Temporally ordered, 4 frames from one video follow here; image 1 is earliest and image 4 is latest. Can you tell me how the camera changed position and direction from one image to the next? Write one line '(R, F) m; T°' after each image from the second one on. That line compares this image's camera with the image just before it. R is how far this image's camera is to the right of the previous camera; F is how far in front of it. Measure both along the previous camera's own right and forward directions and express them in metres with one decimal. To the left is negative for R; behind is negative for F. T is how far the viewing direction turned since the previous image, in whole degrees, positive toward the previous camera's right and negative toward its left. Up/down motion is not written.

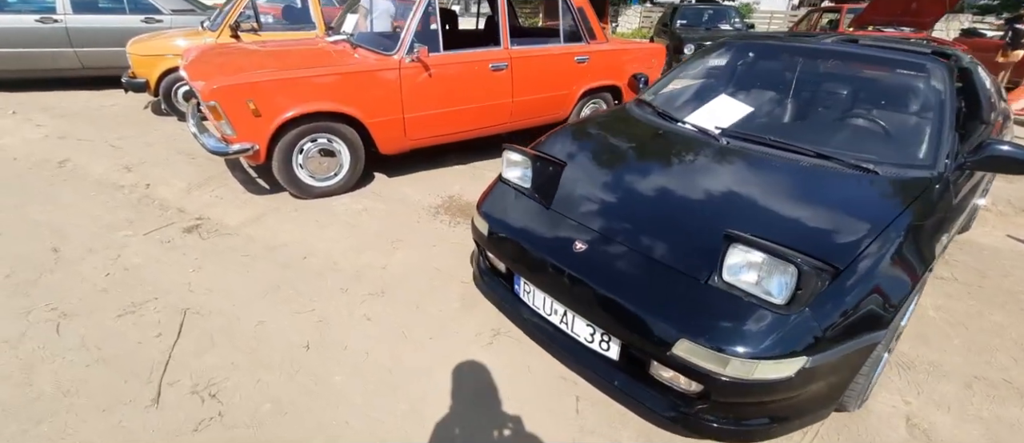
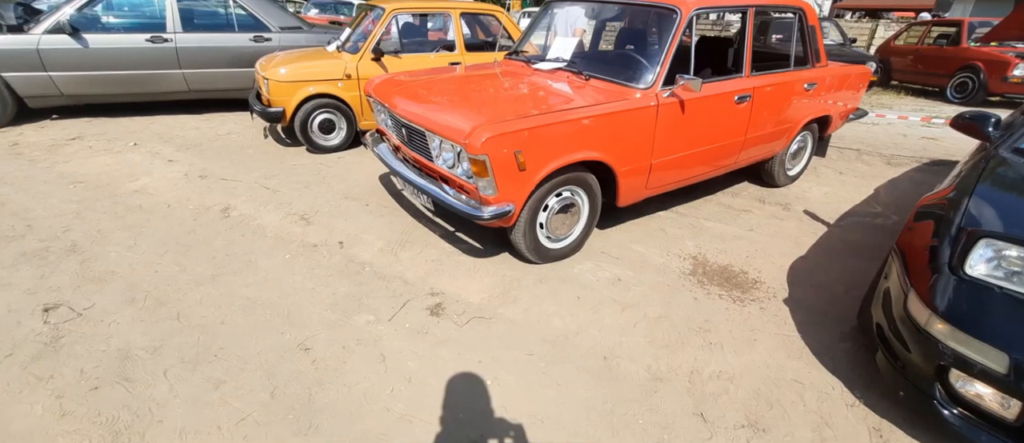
(-1.7, +0.7) m; -2°
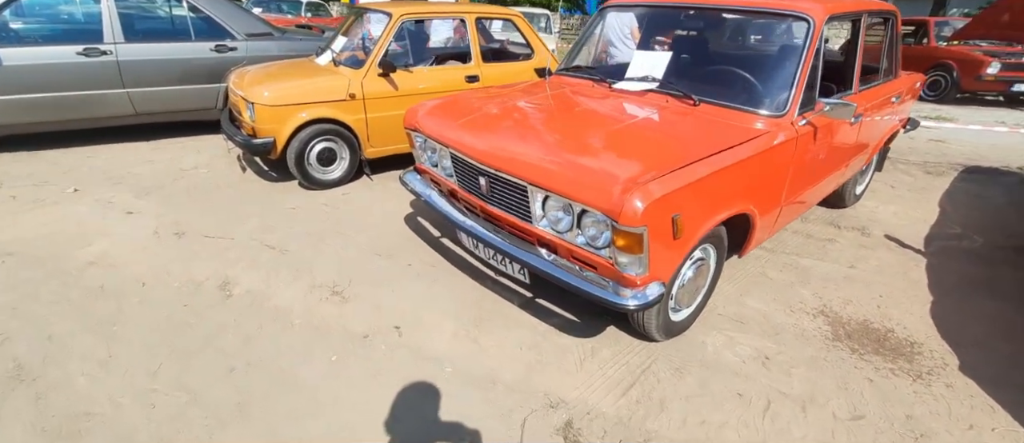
(-0.8, +0.8) m; +6°
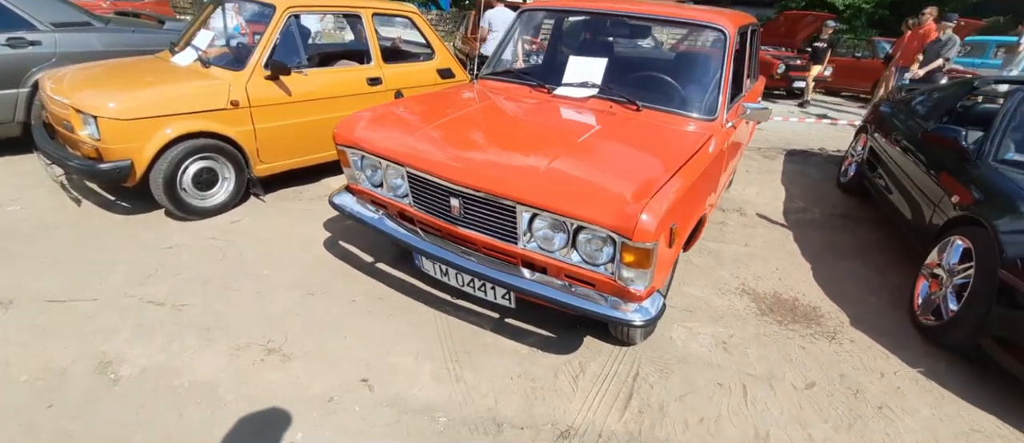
(-0.6, +0.3) m; +17°
